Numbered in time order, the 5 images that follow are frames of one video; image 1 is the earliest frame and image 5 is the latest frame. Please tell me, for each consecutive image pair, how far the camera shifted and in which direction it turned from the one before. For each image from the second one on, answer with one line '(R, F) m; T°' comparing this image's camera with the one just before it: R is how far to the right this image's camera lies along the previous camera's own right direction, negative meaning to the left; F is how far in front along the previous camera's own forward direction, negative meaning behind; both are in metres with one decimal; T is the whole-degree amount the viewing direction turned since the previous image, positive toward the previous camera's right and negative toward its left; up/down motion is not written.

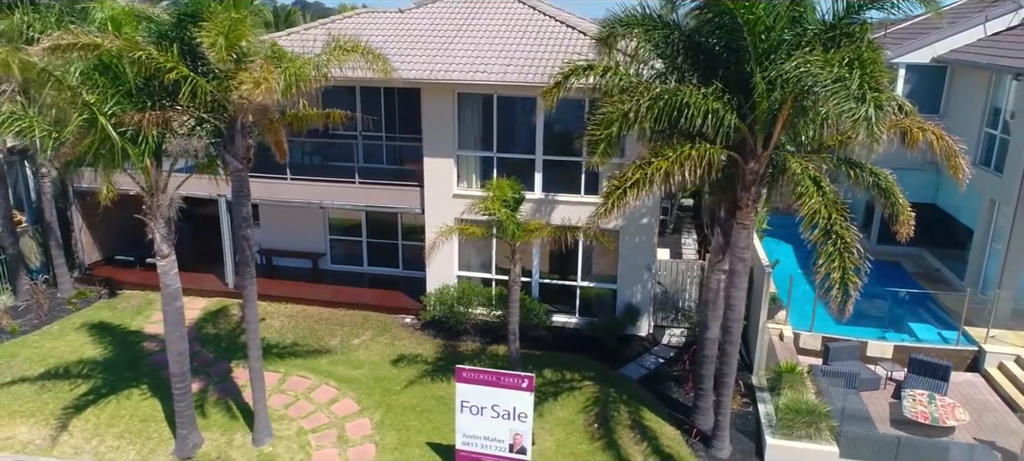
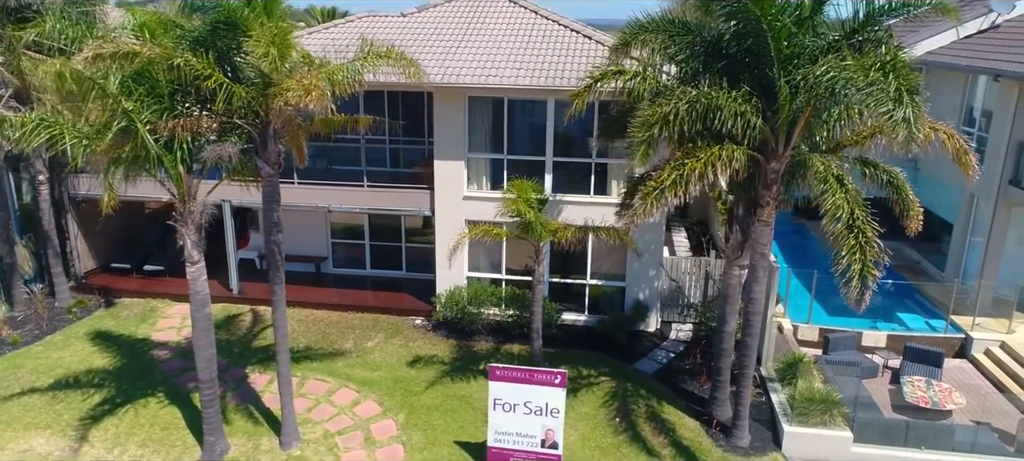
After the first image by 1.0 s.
(-1.1, -0.2) m; +3°
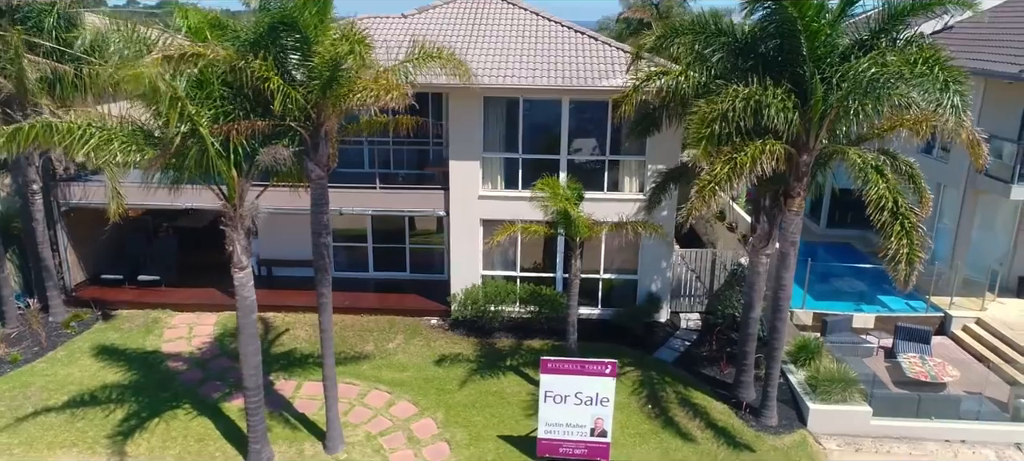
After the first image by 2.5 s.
(-1.9, -0.2) m; +5°
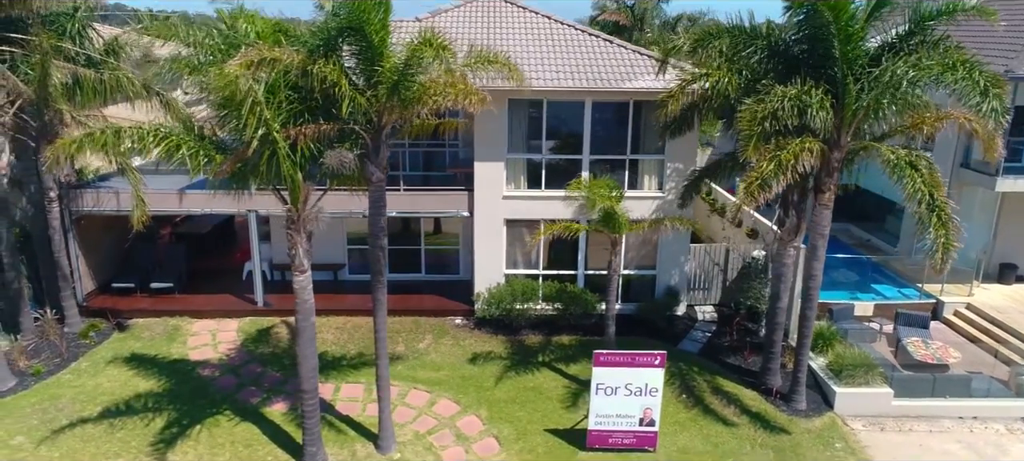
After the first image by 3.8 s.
(-1.7, -0.3) m; +4°
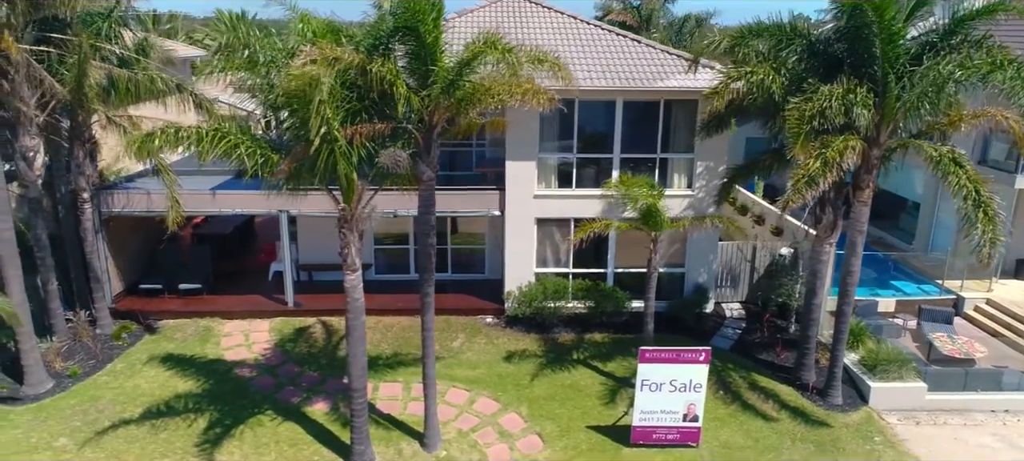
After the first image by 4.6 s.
(-1.0, -0.1) m; +1°
